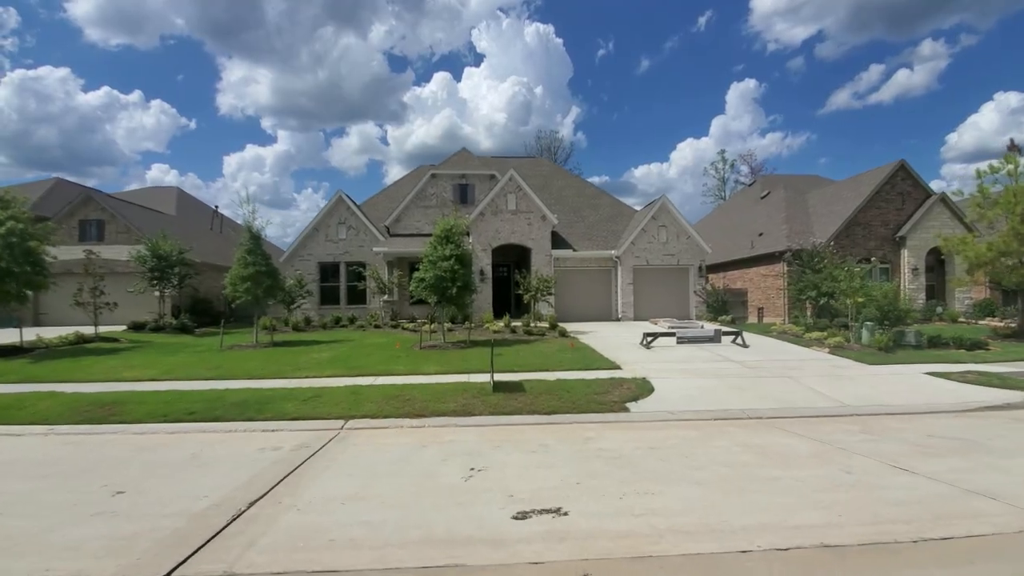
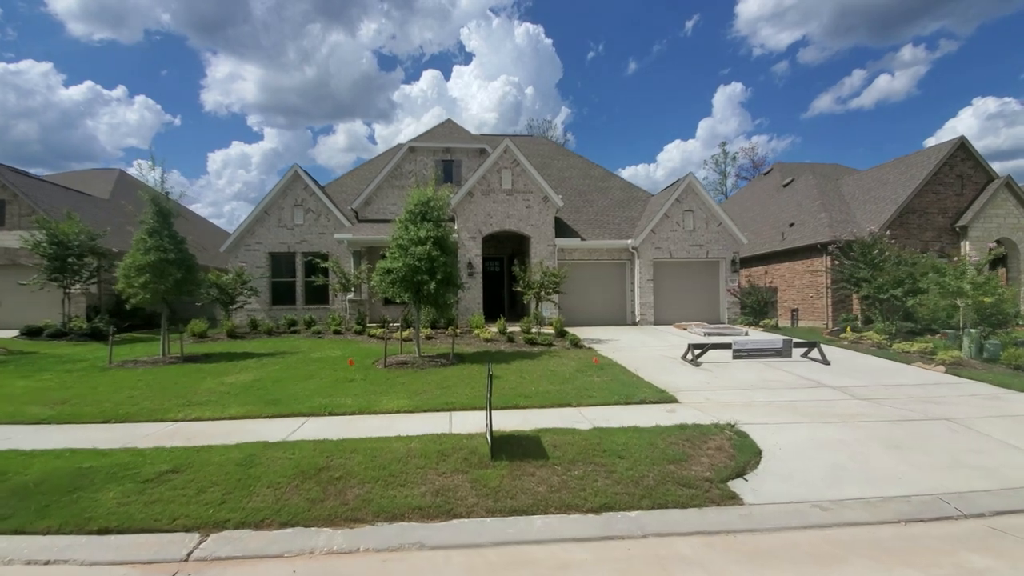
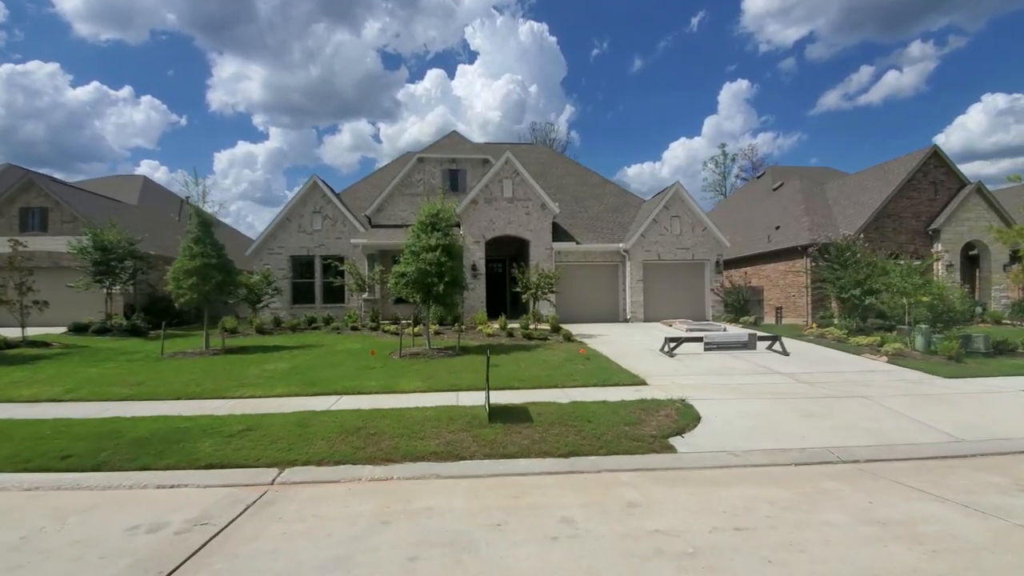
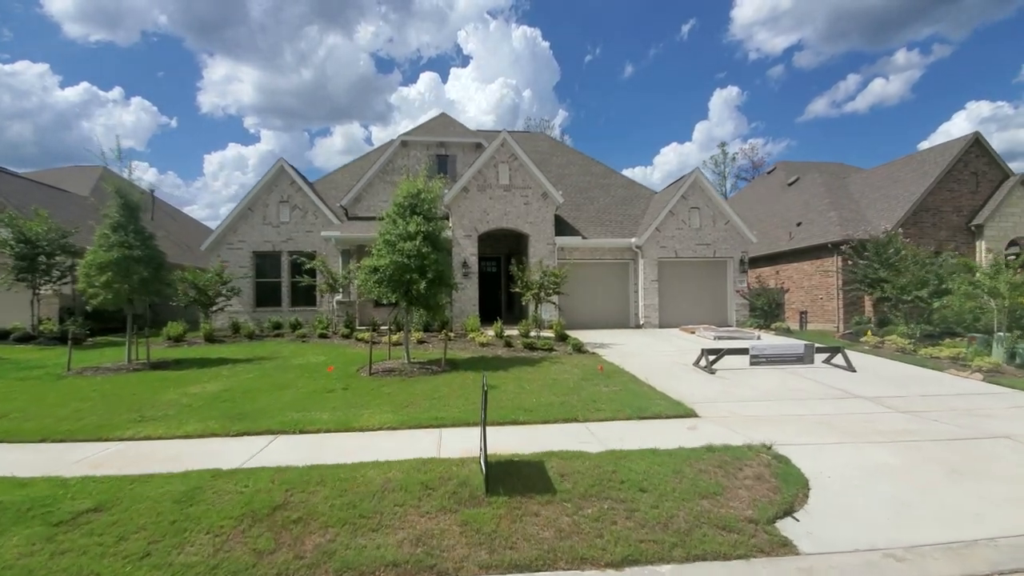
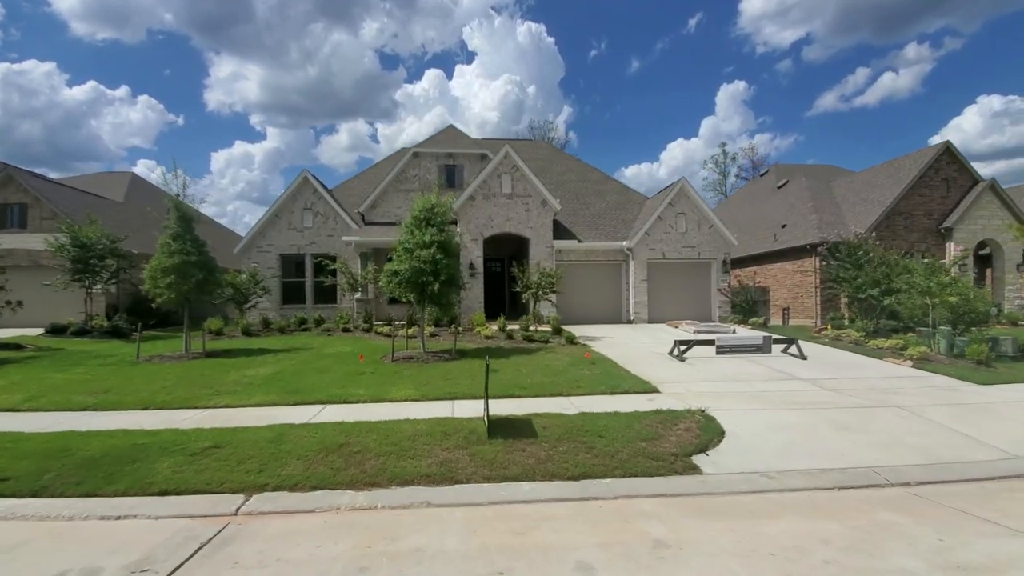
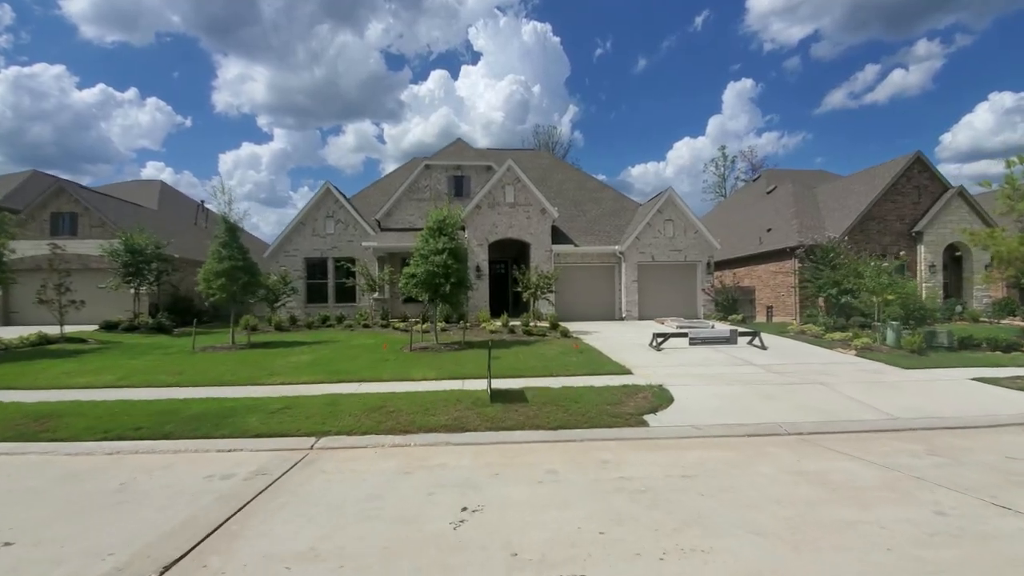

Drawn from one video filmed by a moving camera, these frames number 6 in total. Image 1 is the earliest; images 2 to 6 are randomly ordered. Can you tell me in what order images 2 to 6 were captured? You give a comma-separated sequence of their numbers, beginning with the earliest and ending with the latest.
6, 3, 5, 2, 4
